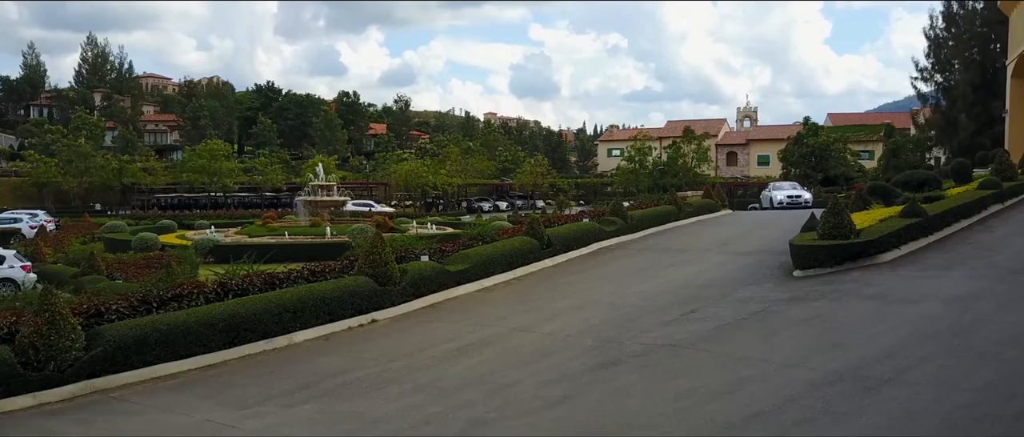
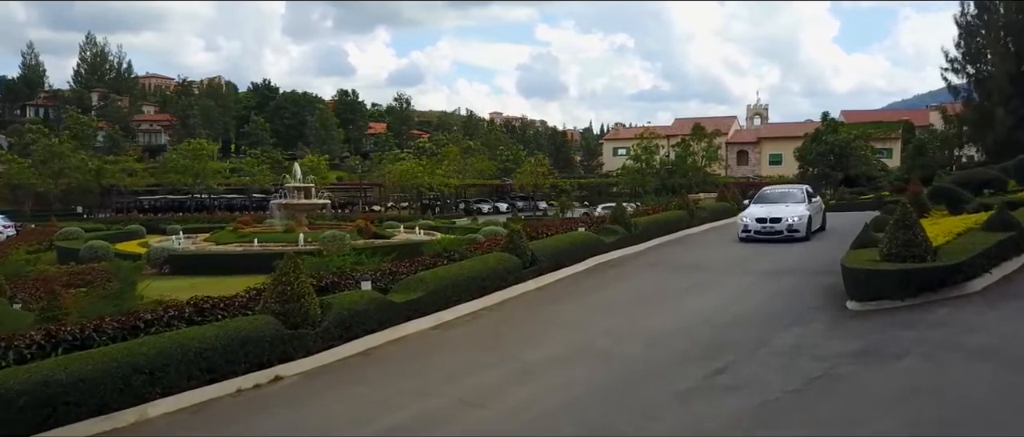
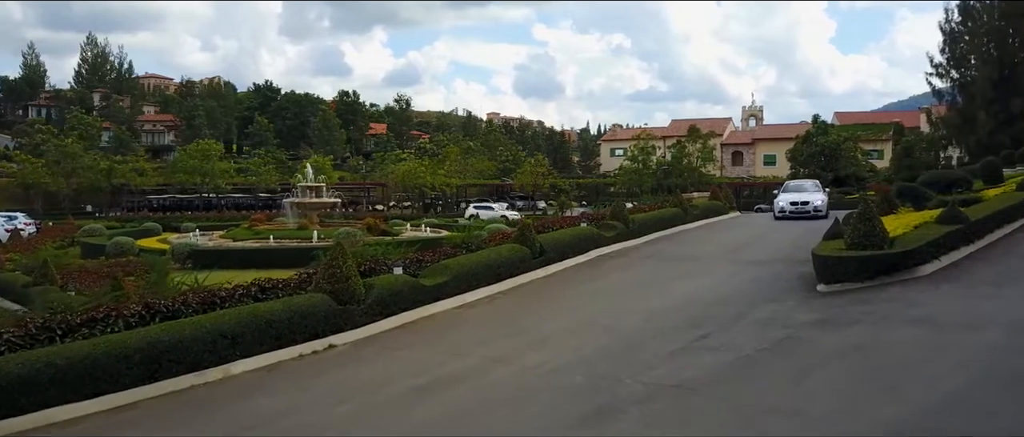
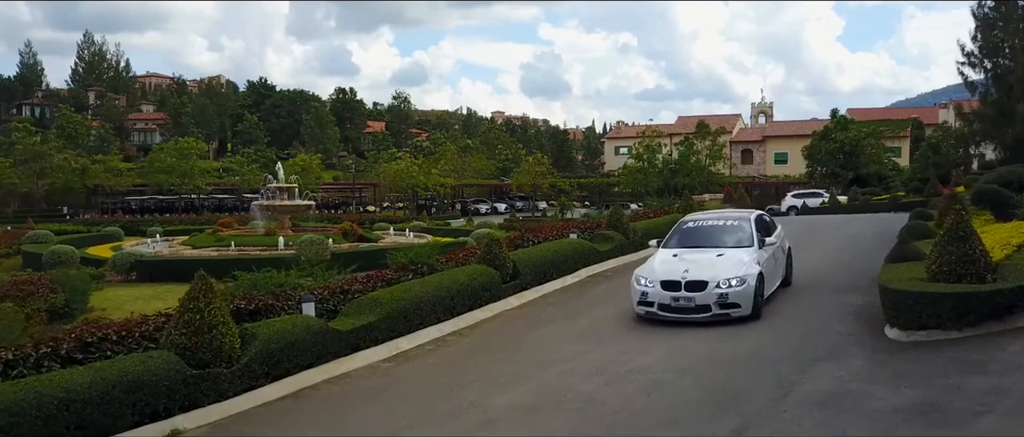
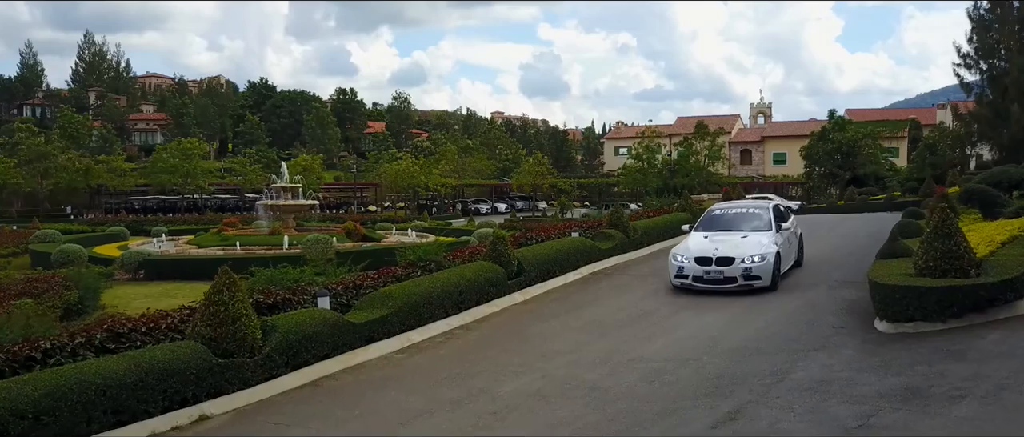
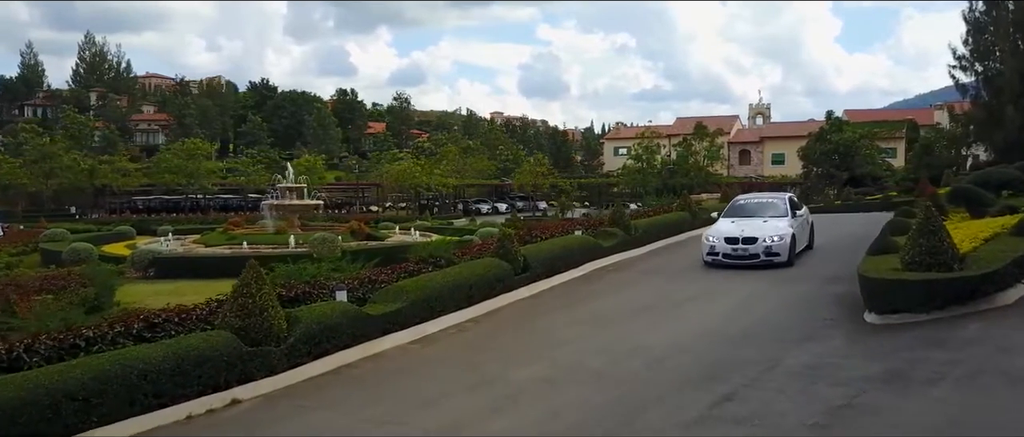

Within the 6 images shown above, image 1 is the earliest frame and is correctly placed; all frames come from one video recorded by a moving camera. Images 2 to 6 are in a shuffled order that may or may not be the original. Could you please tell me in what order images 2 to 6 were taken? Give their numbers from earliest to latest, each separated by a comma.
3, 2, 6, 5, 4
